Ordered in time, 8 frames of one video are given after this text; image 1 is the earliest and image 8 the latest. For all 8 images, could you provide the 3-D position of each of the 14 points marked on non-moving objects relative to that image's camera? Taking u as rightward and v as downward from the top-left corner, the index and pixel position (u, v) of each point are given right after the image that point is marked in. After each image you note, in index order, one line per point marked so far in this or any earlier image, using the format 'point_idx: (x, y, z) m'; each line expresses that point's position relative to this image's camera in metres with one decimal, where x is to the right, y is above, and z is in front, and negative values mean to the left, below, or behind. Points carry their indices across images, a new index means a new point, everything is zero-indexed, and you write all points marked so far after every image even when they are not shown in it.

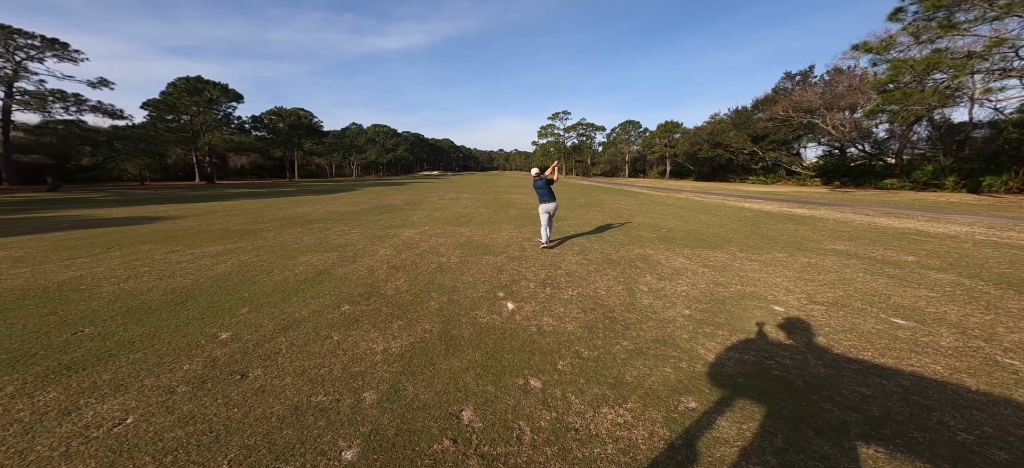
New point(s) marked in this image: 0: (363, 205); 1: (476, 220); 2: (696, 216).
0: (-7.3, +1.3, +16.1) m
1: (-1.4, +0.4, +12.0) m
2: (+7.0, +0.7, +12.6) m
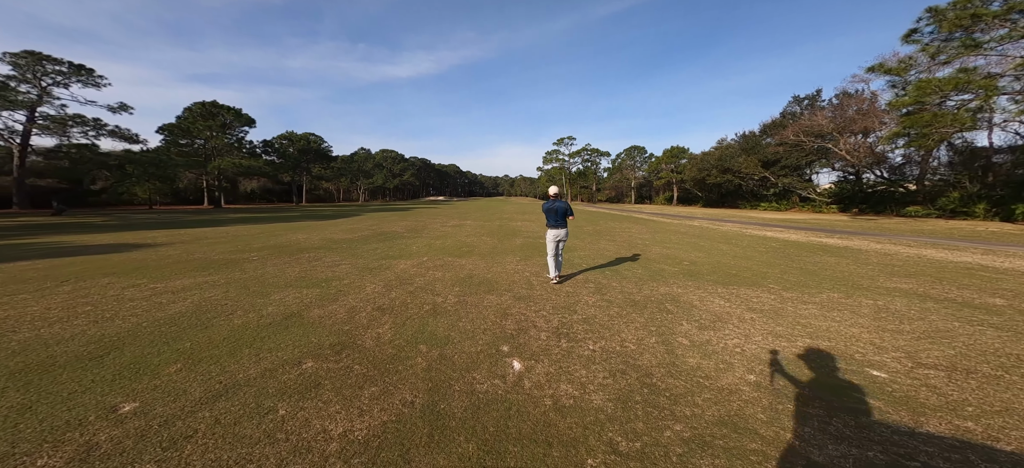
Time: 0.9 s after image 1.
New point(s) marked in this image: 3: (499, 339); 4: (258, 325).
0: (-7.0, 0.0, +15.3) m
1: (-1.2, -0.7, +11.1) m
2: (+7.2, -0.4, +11.6) m
3: (-0.2, -1.4, +4.4) m
4: (-3.6, -1.3, +4.6) m
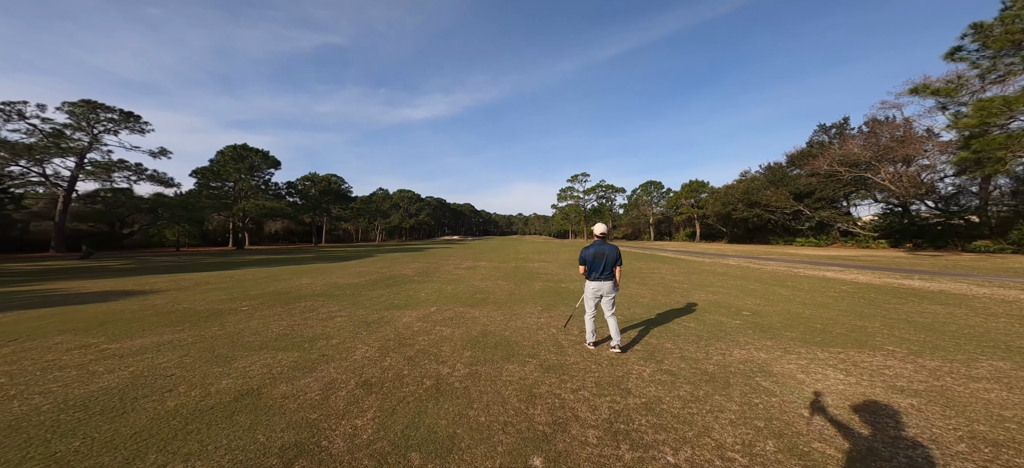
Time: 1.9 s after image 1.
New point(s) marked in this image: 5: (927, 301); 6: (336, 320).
0: (-6.2, -1.9, +14.3) m
1: (-0.5, -2.0, +9.8) m
2: (+7.8, -1.7, +9.9) m
3: (+0.1, -1.9, +3.0) m
4: (-3.3, -1.8, +3.3) m
5: (+9.4, -1.5, +7.3) m
6: (-3.8, -1.9, +7.1) m
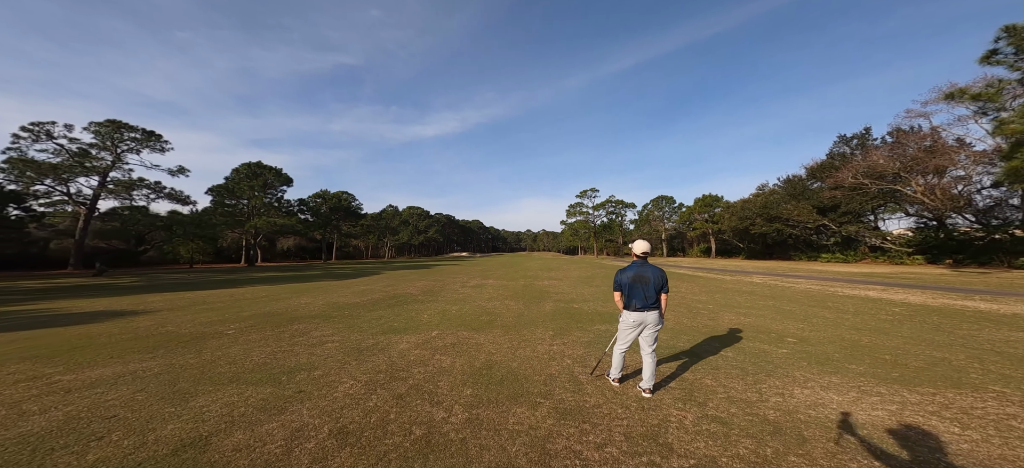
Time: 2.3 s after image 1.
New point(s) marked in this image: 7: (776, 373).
0: (-5.8, -2.6, +13.7) m
1: (-0.3, -2.4, +9.0) m
2: (+8.1, -2.1, +8.9) m
3: (+0.2, -2.0, +2.2) m
4: (-3.2, -2.0, +2.7) m
5: (+9.6, -1.8, +6.2) m
6: (-3.7, -2.2, +6.4) m
7: (+3.7, -2.0, +4.6) m
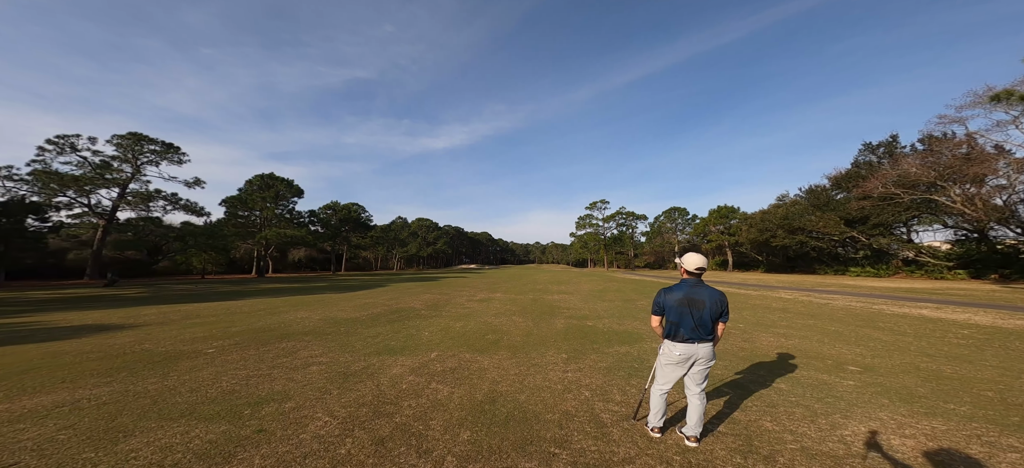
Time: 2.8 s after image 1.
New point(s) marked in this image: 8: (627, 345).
0: (-5.5, -3.0, +13.0) m
1: (-0.1, -2.7, +8.2) m
2: (+8.3, -2.4, +7.8) m
3: (+0.2, -2.0, +1.3) m
4: (-3.2, -2.0, +1.9) m
5: (+9.7, -2.0, +5.1) m
6: (-3.5, -2.3, +5.6) m
7: (+3.8, -2.0, +3.6) m
8: (+2.7, -2.6, +7.7) m
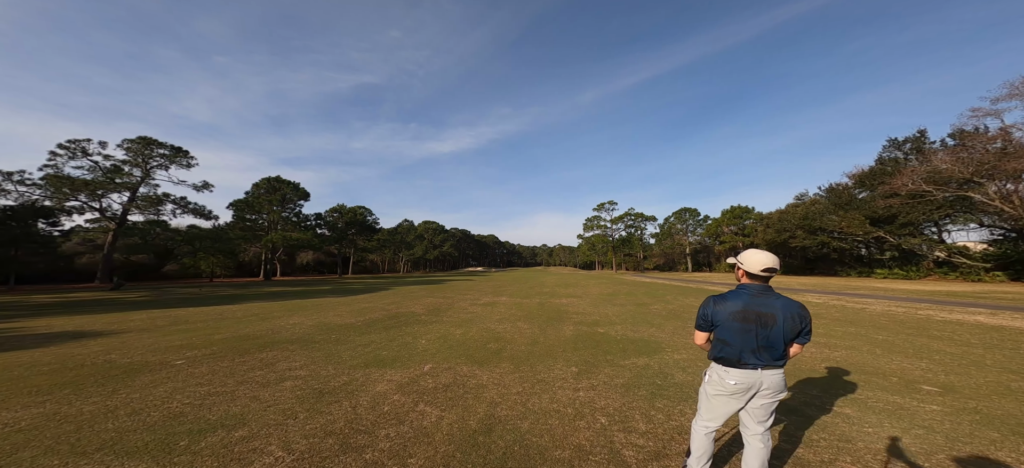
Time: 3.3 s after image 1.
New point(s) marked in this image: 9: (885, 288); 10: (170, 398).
0: (-5.2, -3.0, +12.3) m
1: (0.0, -2.6, +7.4) m
2: (+8.4, -2.3, +6.8) m
3: (+0.1, -1.9, +0.5) m
4: (-3.2, -1.9, +1.2) m
5: (+9.7, -1.9, +4.1) m
6: (-3.5, -2.3, +4.9) m
7: (+3.8, -1.9, +2.7) m
8: (+2.8, -2.6, +6.8) m
9: (+21.9, -3.2, +19.2) m
10: (-4.5, -2.2, +4.3) m
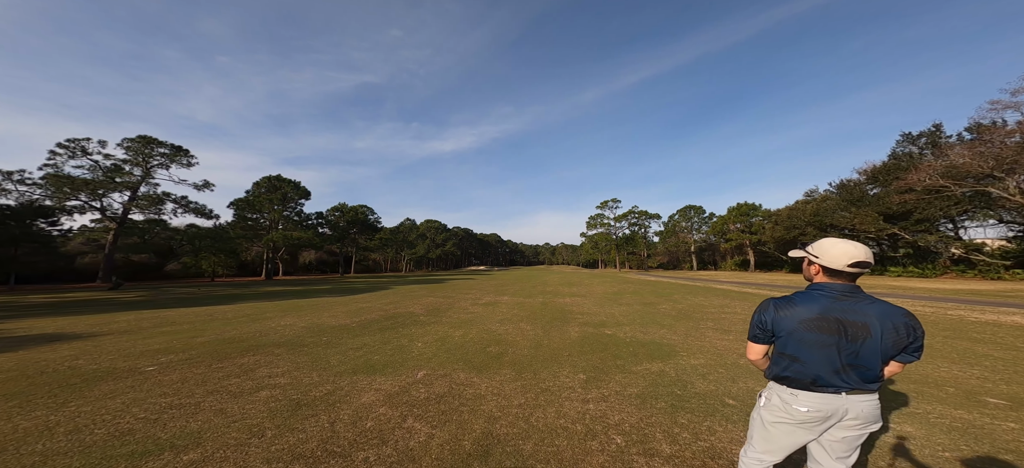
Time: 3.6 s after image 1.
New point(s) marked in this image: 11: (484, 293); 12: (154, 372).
0: (-5.2, -2.9, +11.8) m
1: (+0.1, -2.5, +6.8) m
2: (+8.4, -2.1, +6.2) m
3: (+0.1, -1.8, 0.0) m
4: (-3.2, -1.8, +0.7) m
5: (+9.7, -1.7, +3.5) m
6: (-3.5, -2.2, +4.4) m
7: (+3.8, -1.8, +2.2) m
8: (+2.8, -2.4, +6.2) m
9: (+22.1, -3.0, +18.5) m
10: (-4.5, -2.1, +3.8) m
11: (-1.6, -3.7, +20.0) m
12: (-5.8, -2.2, +5.2) m
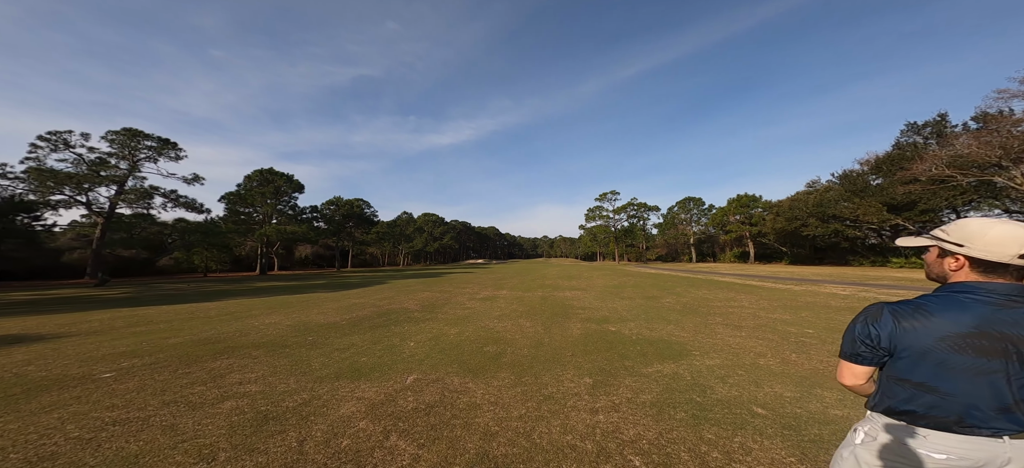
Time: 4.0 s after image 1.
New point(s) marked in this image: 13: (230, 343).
0: (-5.2, -2.7, +11.3) m
1: (0.0, -2.3, +6.3) m
2: (+8.4, -1.9, +5.7) m
3: (+0.1, -1.7, -0.6) m
4: (-3.2, -1.8, +0.1) m
5: (+9.7, -1.6, +3.0) m
6: (-3.5, -2.1, +3.9) m
7: (+3.8, -1.7, +1.7) m
8: (+2.8, -2.3, +5.7) m
9: (+22.0, -2.4, +18.2) m
10: (-4.5, -2.0, +3.3) m
11: (-1.7, -3.2, +19.5) m
12: (-5.8, -2.1, +4.7) m
13: (-5.9, -2.3, +6.8) m
